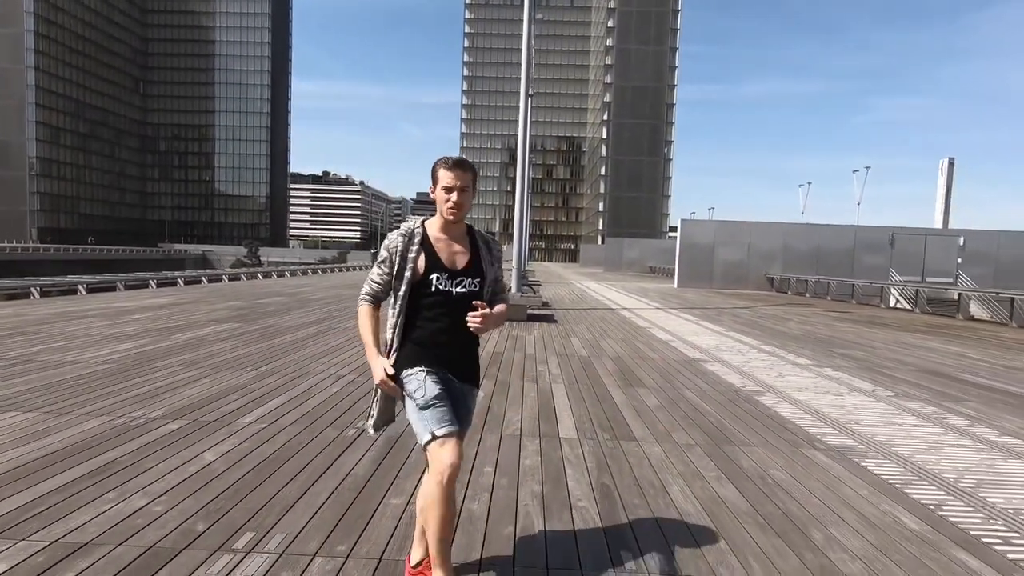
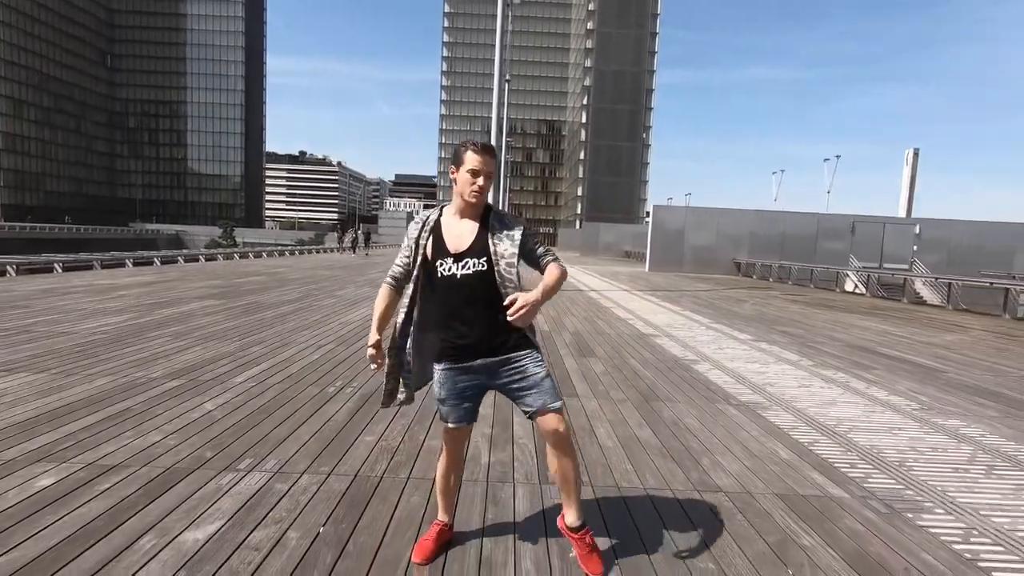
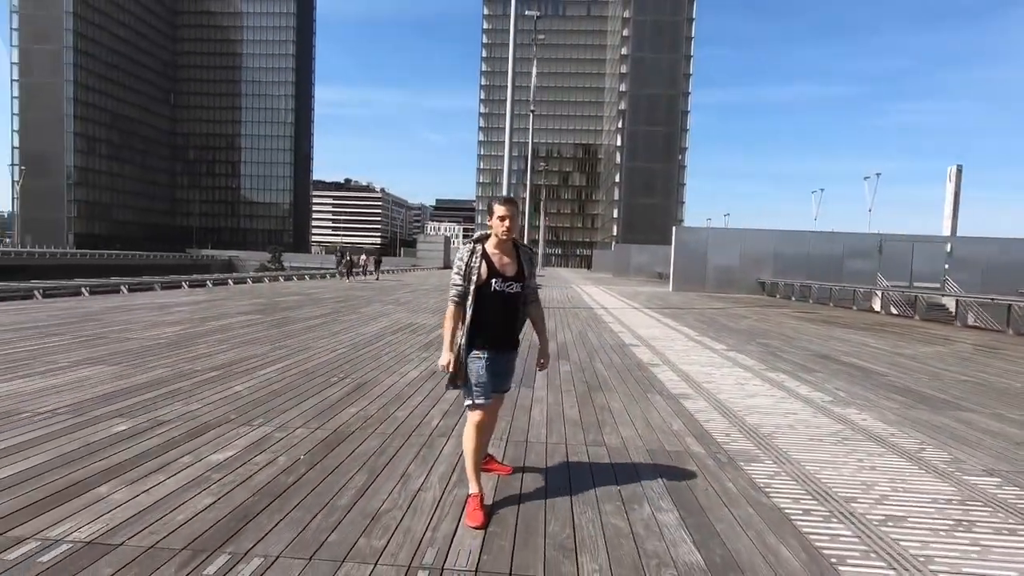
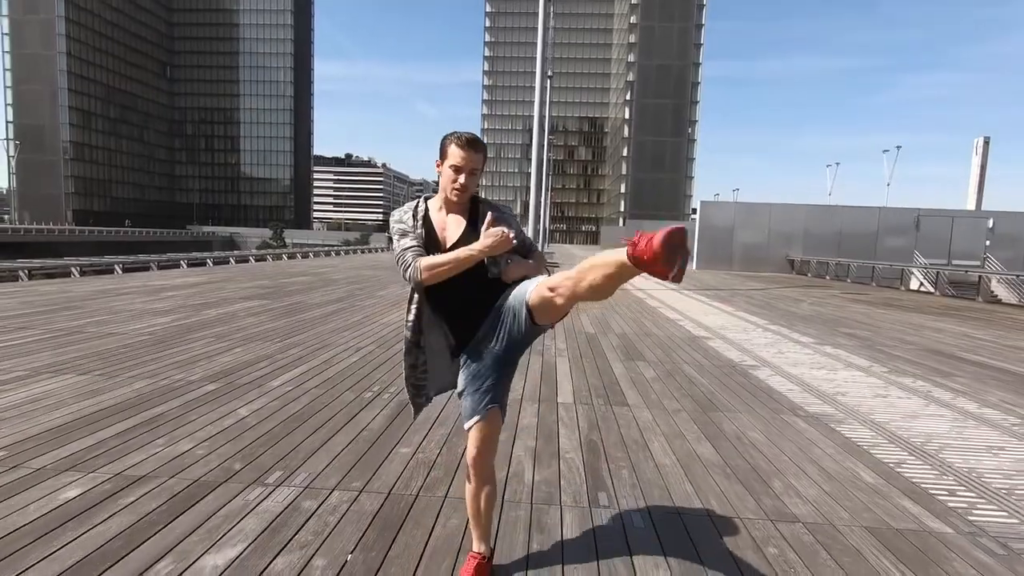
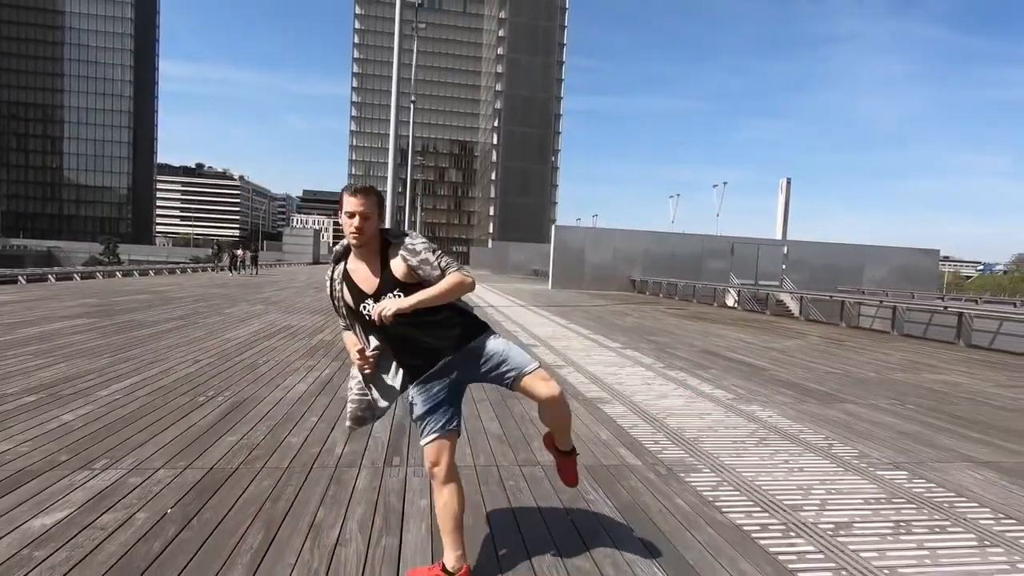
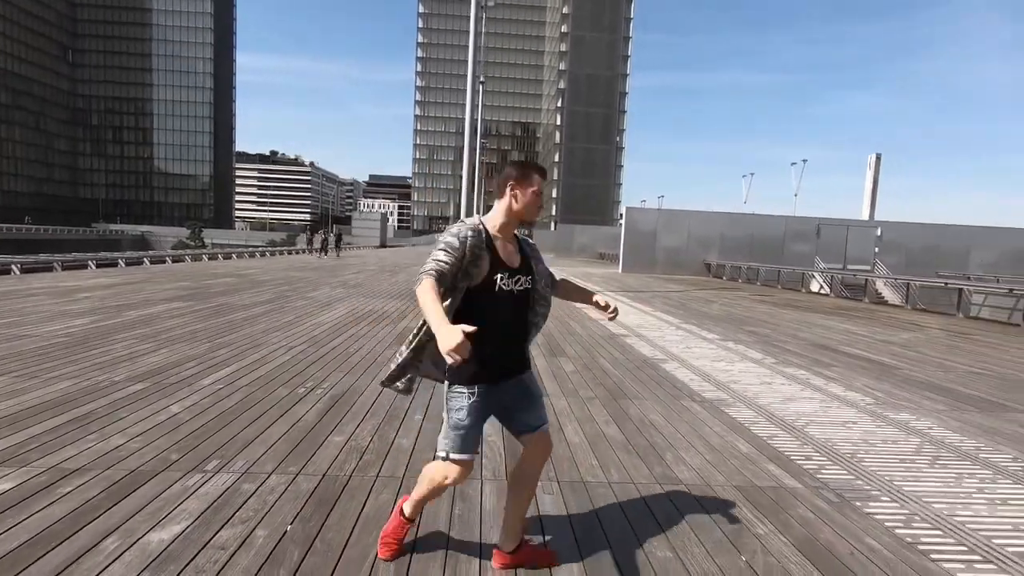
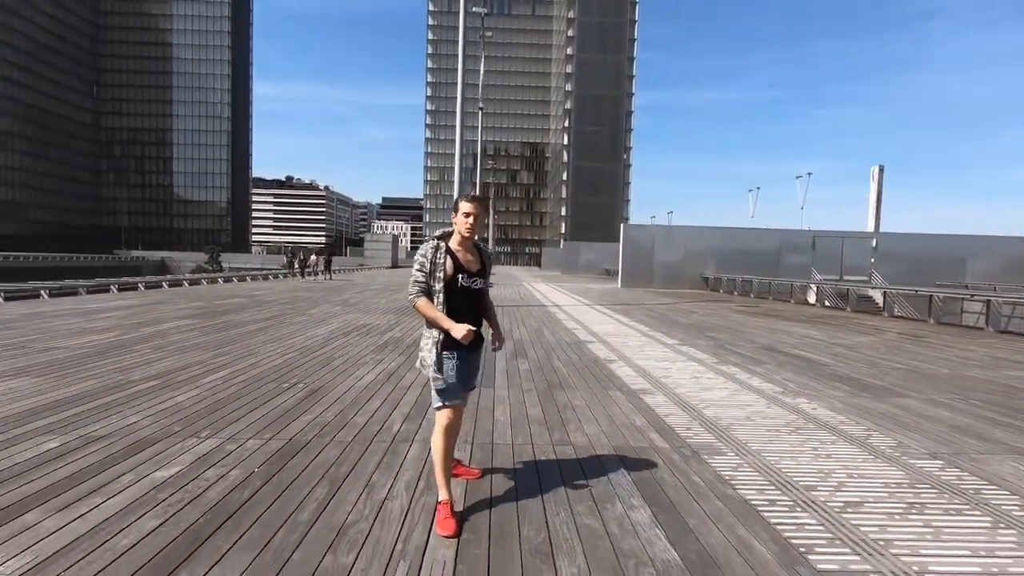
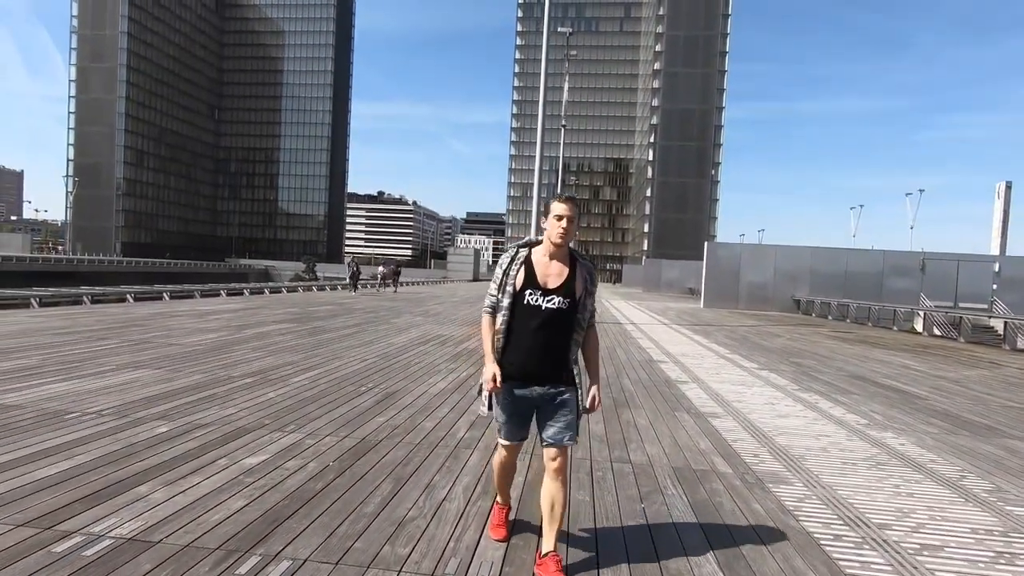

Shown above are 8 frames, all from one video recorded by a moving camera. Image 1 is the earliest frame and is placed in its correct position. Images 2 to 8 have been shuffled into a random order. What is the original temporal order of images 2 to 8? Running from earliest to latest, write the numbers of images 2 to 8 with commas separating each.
4, 2, 6, 5, 7, 3, 8
